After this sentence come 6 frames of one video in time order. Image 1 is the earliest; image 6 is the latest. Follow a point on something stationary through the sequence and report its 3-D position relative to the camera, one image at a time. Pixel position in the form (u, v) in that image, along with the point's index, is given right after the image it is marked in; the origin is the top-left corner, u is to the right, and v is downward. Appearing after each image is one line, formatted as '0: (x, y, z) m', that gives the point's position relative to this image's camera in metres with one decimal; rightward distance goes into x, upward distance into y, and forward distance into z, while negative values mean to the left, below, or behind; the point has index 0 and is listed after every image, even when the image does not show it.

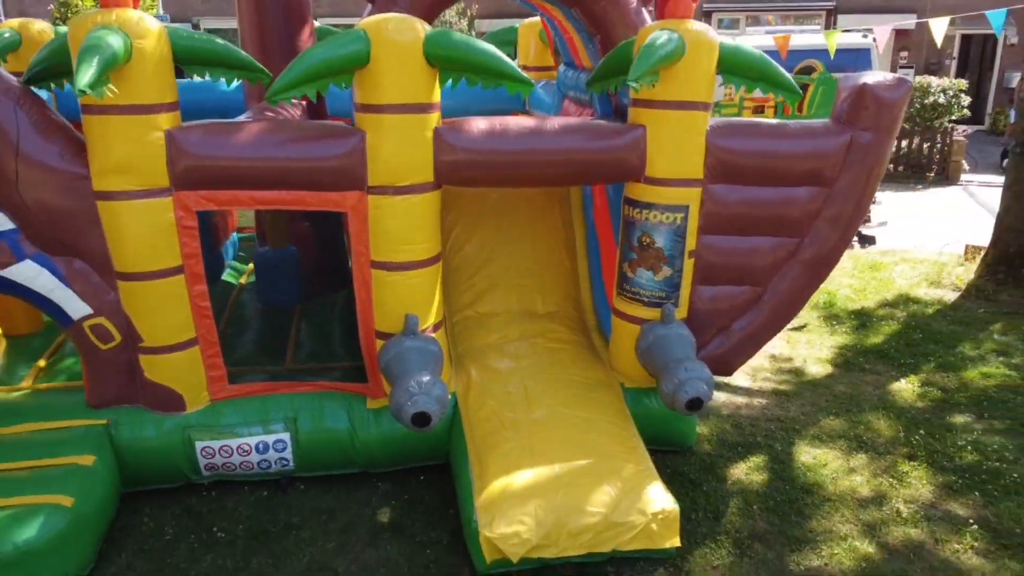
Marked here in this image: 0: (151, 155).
0: (-1.1, +0.4, +2.6) m
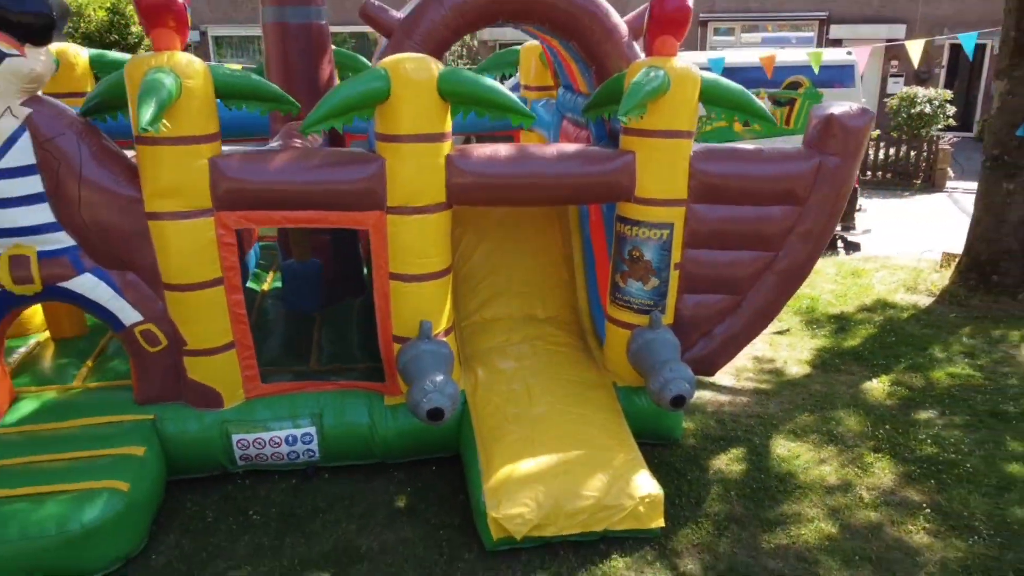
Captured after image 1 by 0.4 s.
0: (-1.1, +0.4, +2.9) m
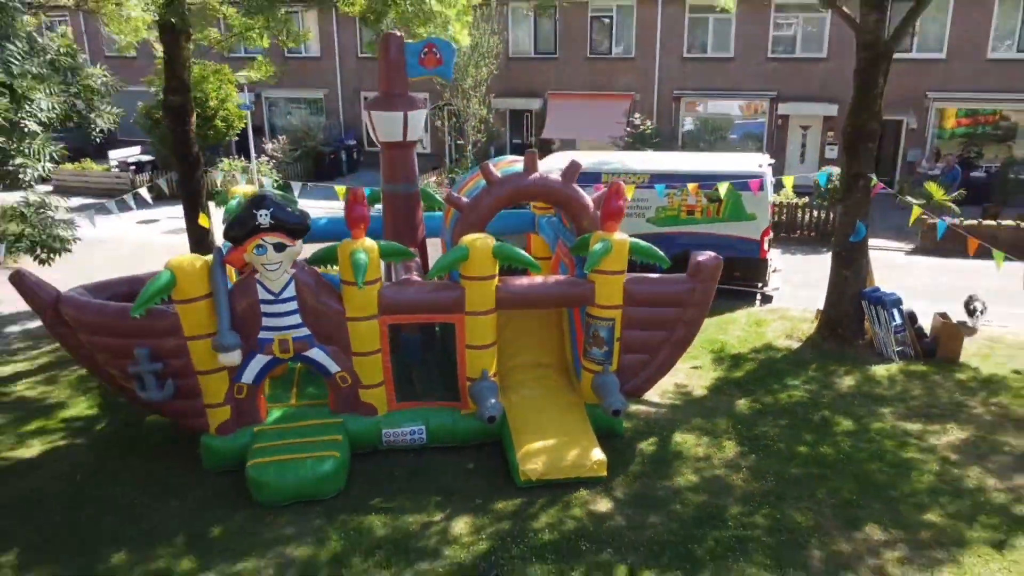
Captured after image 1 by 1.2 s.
0: (-1.0, -0.1, +5.8) m
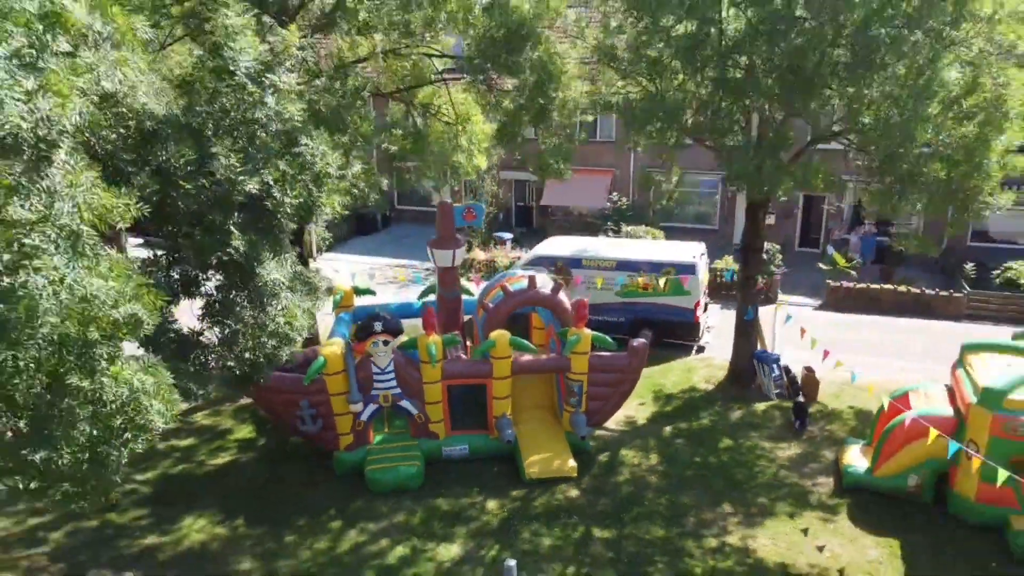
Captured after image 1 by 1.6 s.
0: (-0.9, -1.0, +9.7) m
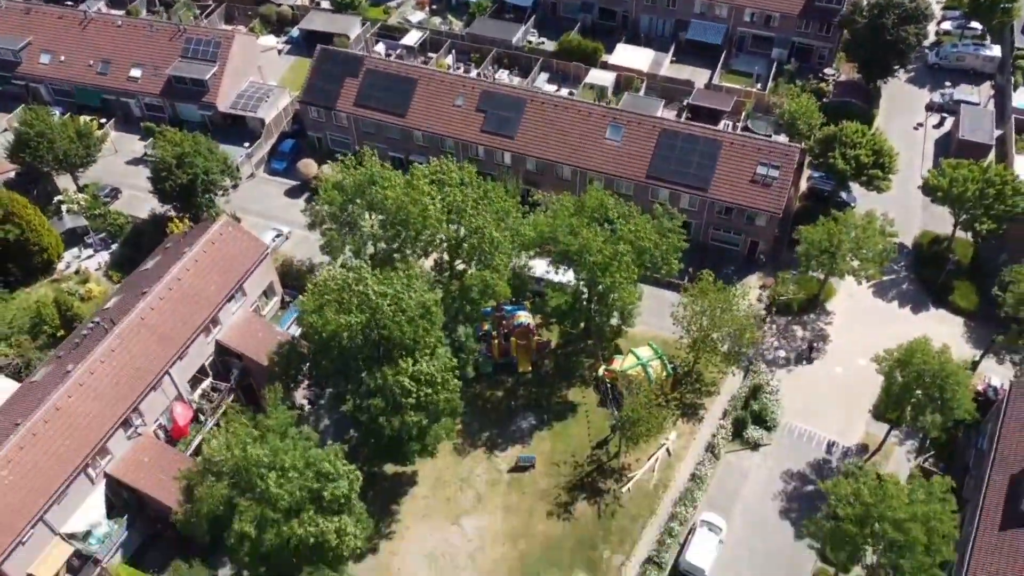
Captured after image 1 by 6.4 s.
0: (-0.8, -2.9, +38.0) m
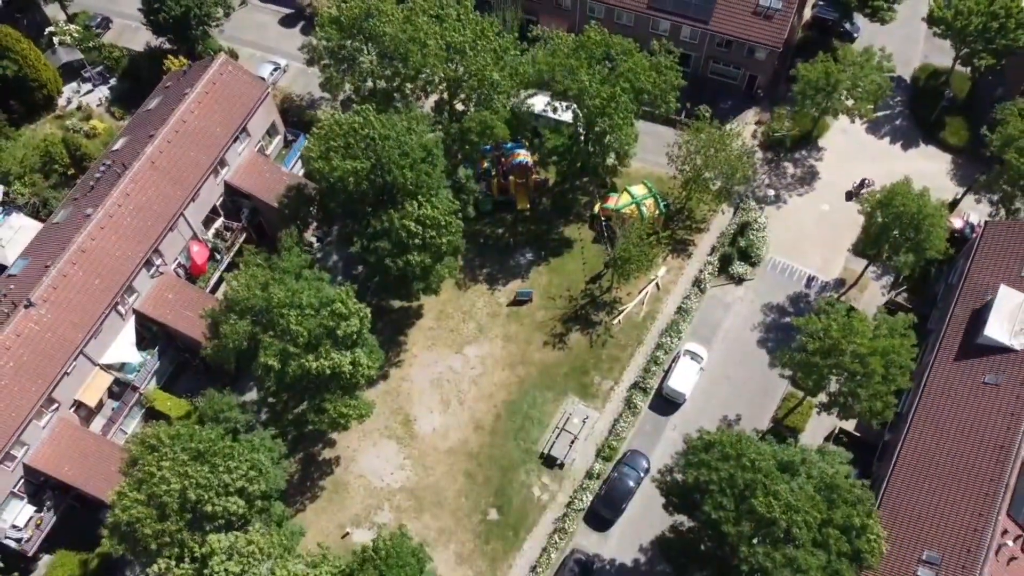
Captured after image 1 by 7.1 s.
0: (-0.8, +4.8, +39.3) m
